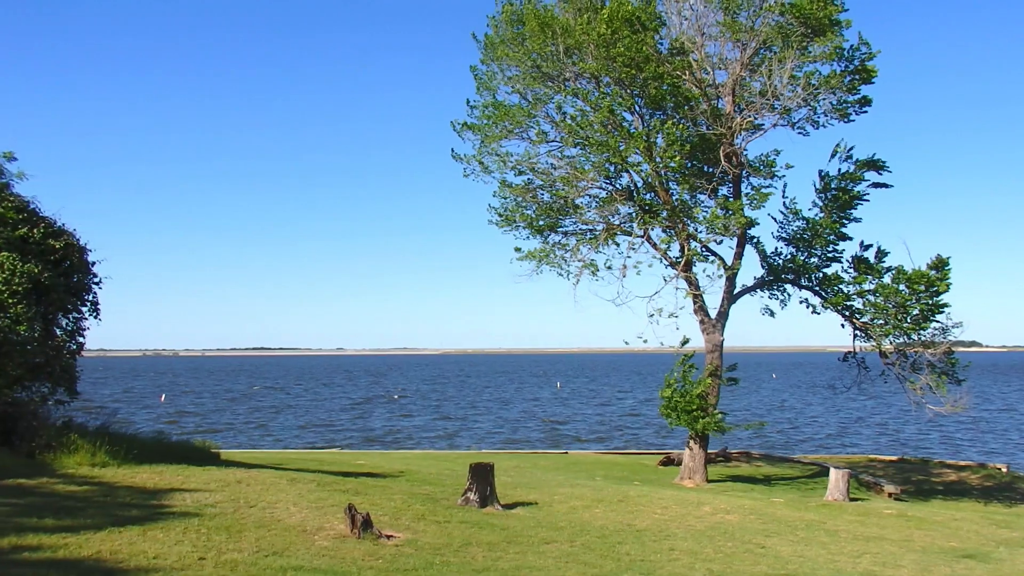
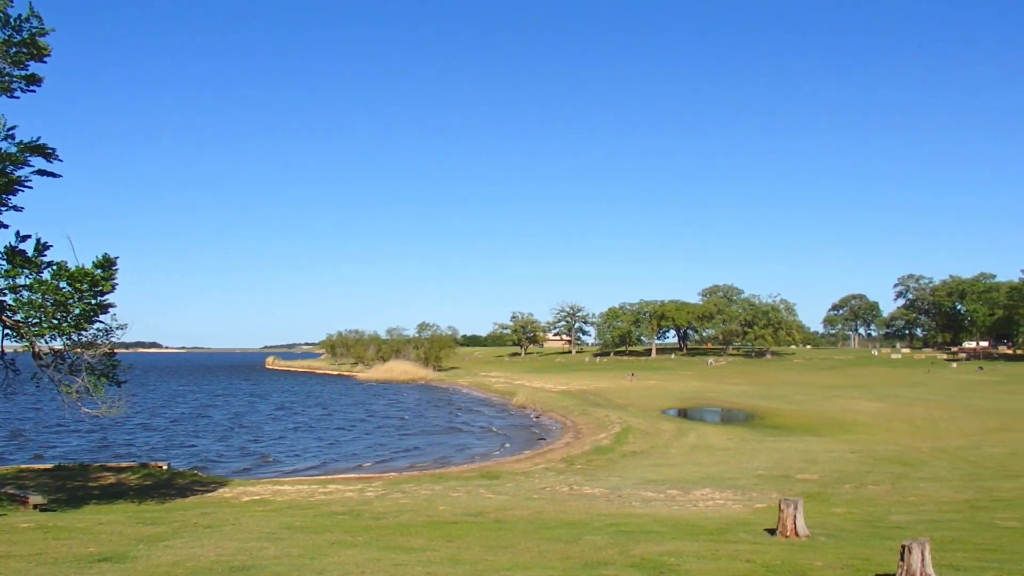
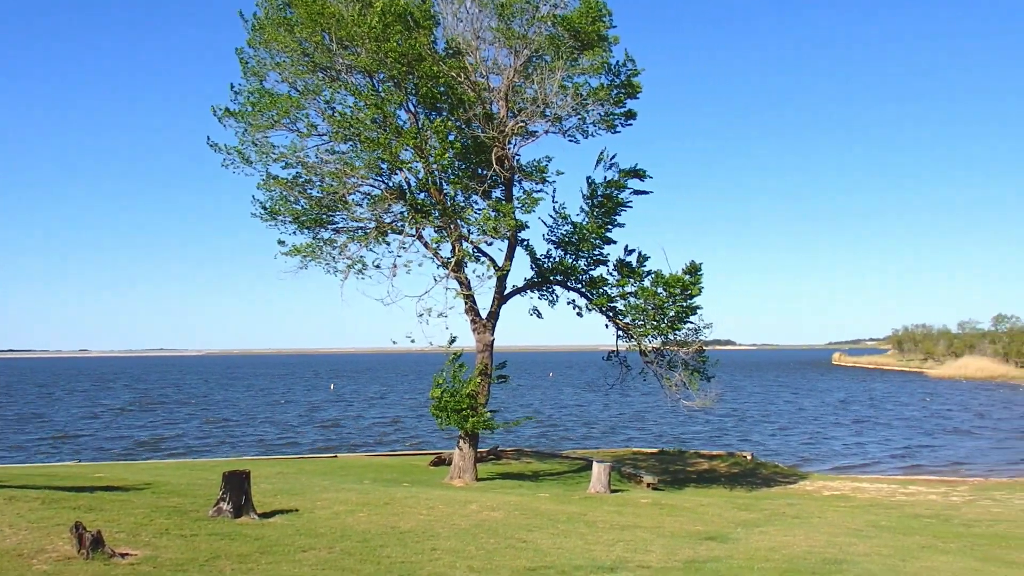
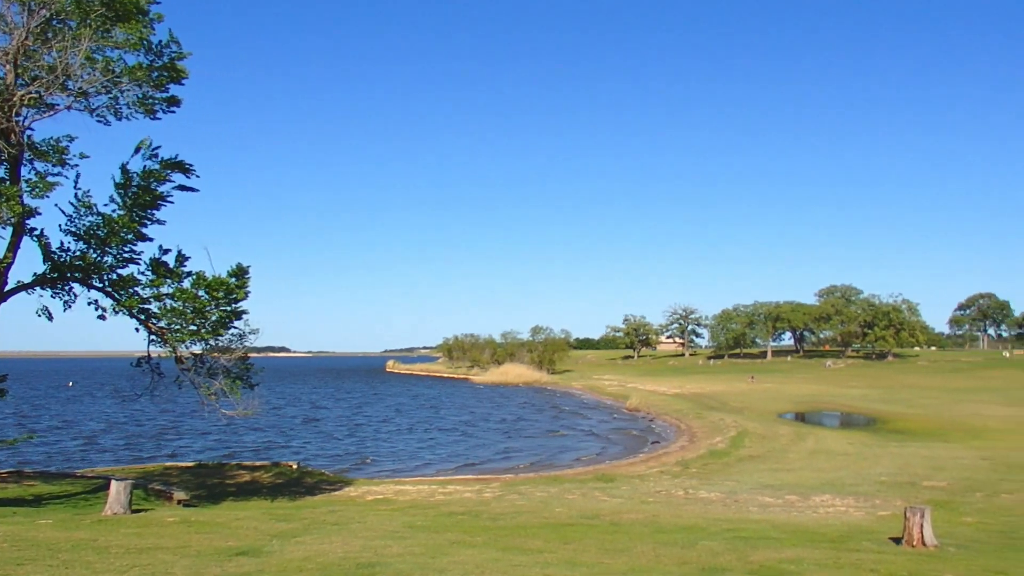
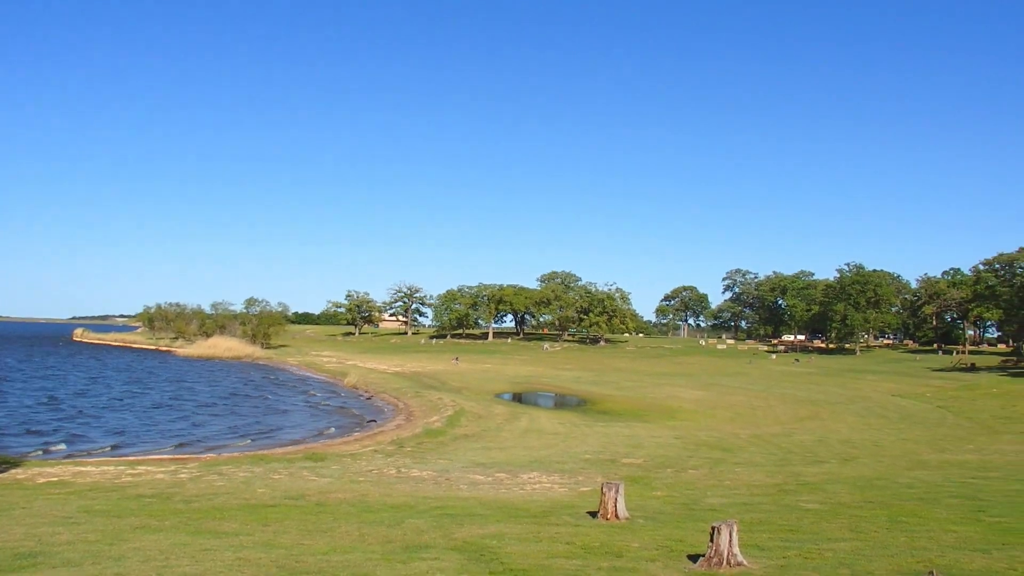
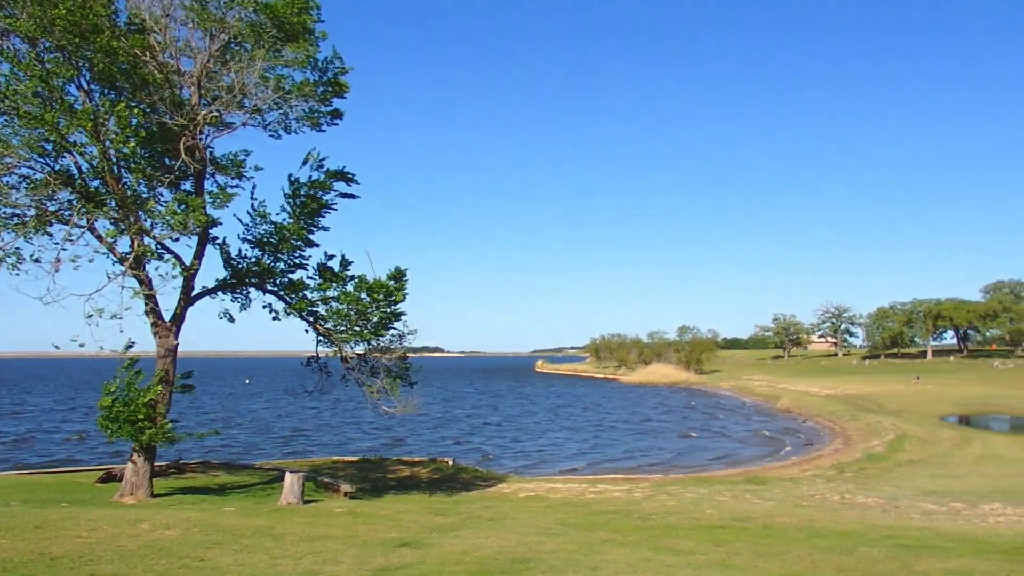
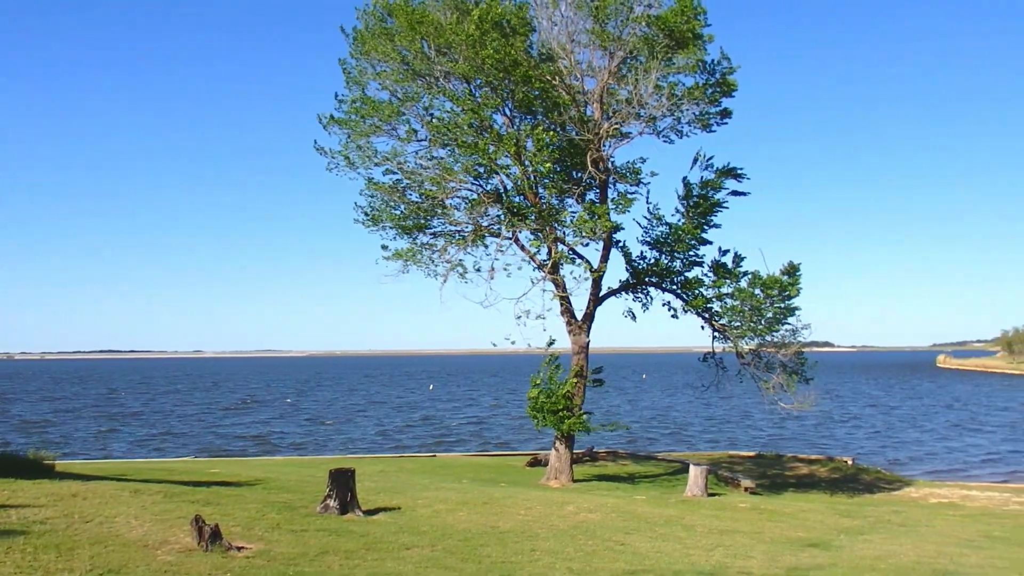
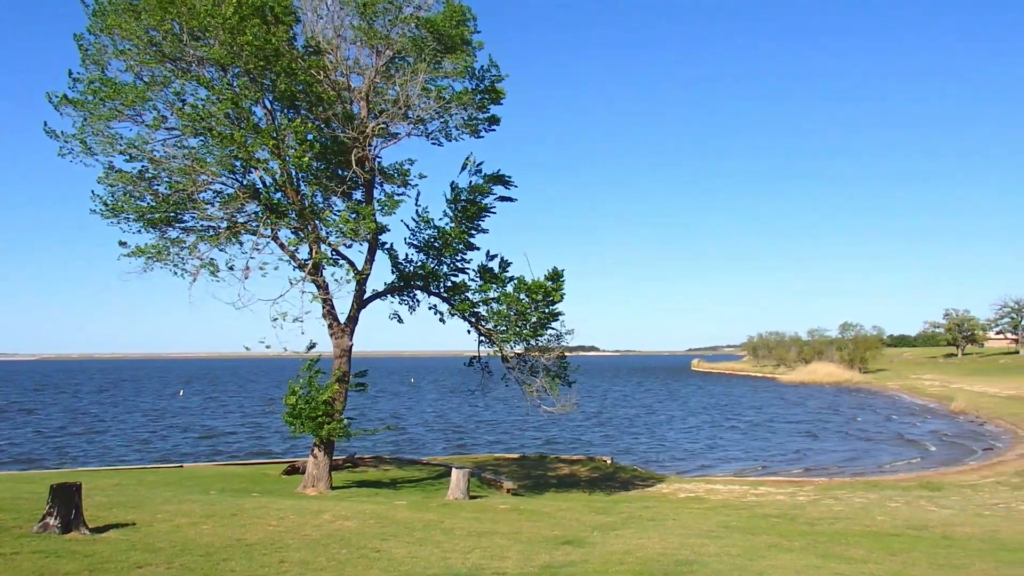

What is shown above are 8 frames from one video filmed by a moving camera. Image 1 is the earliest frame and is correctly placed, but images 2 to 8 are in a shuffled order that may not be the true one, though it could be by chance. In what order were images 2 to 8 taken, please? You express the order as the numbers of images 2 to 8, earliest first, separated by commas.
7, 3, 8, 6, 4, 2, 5
